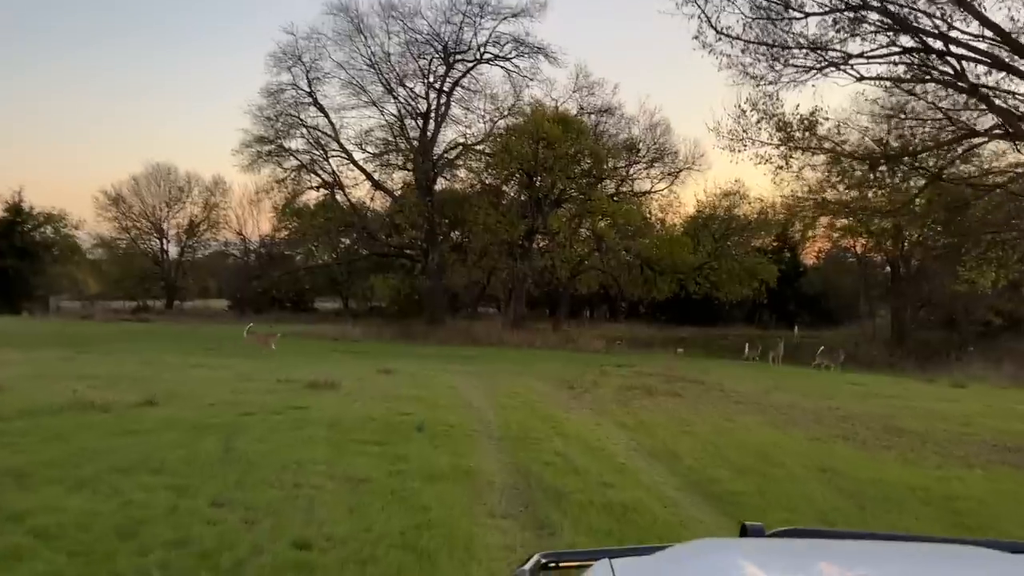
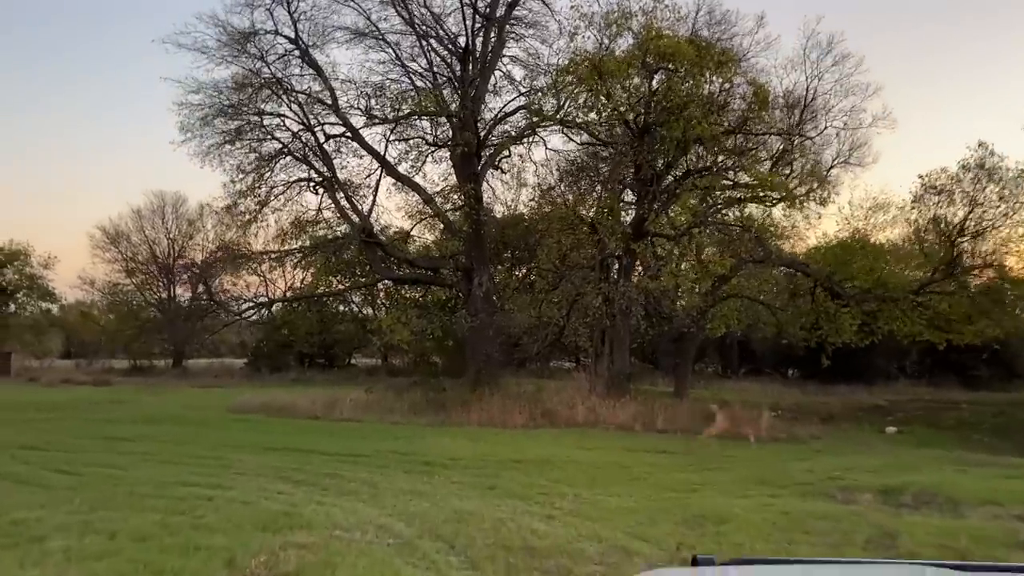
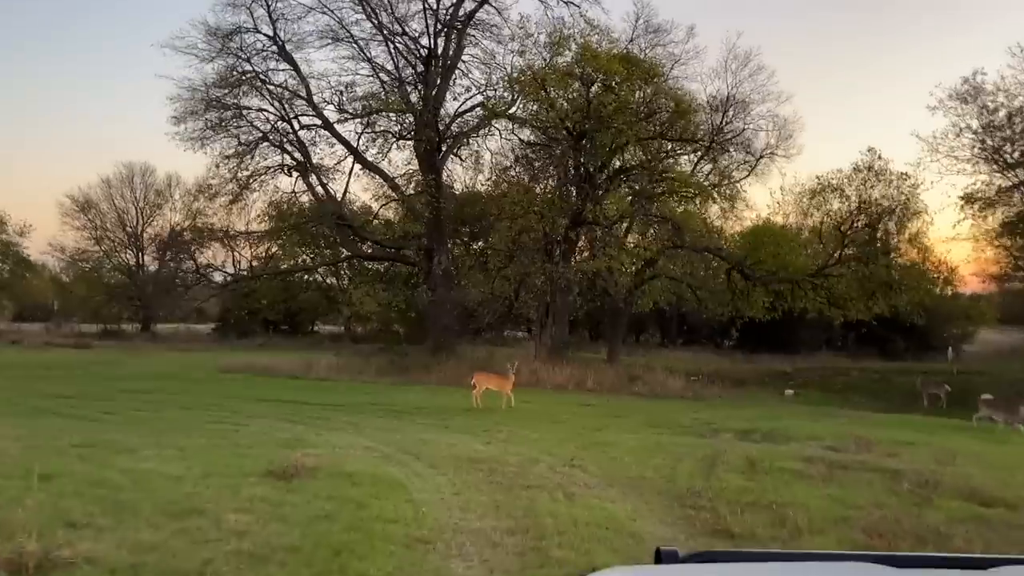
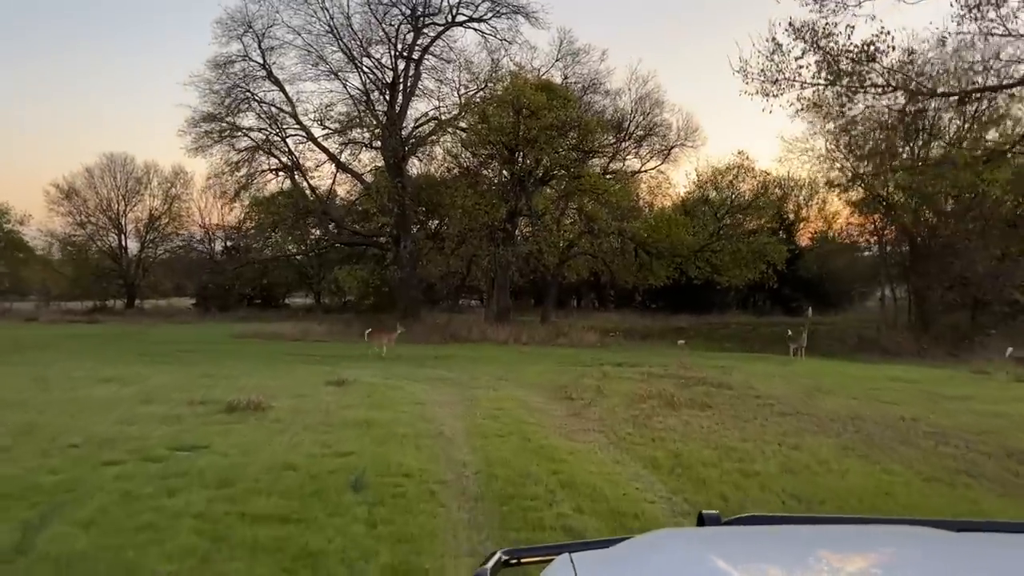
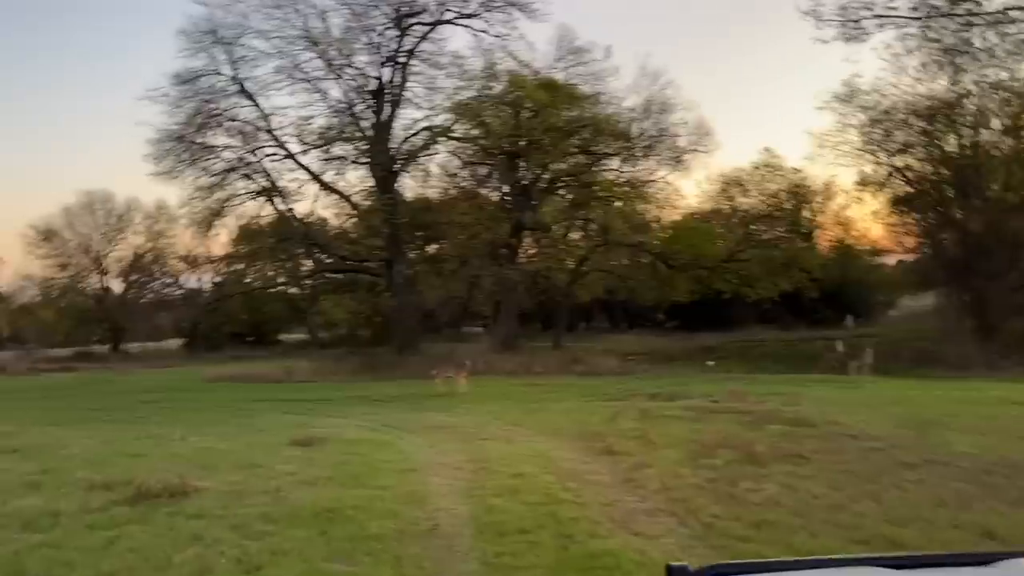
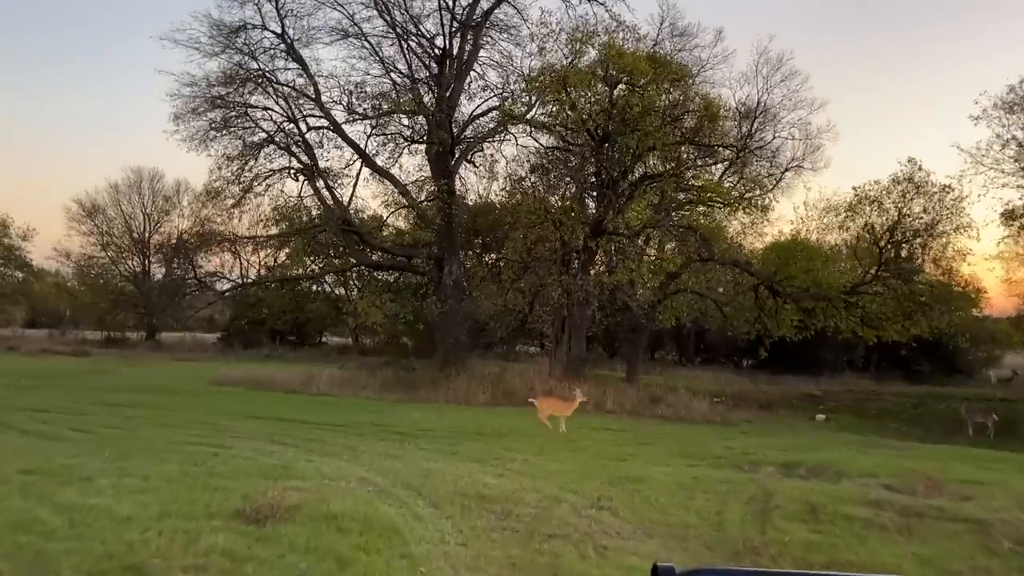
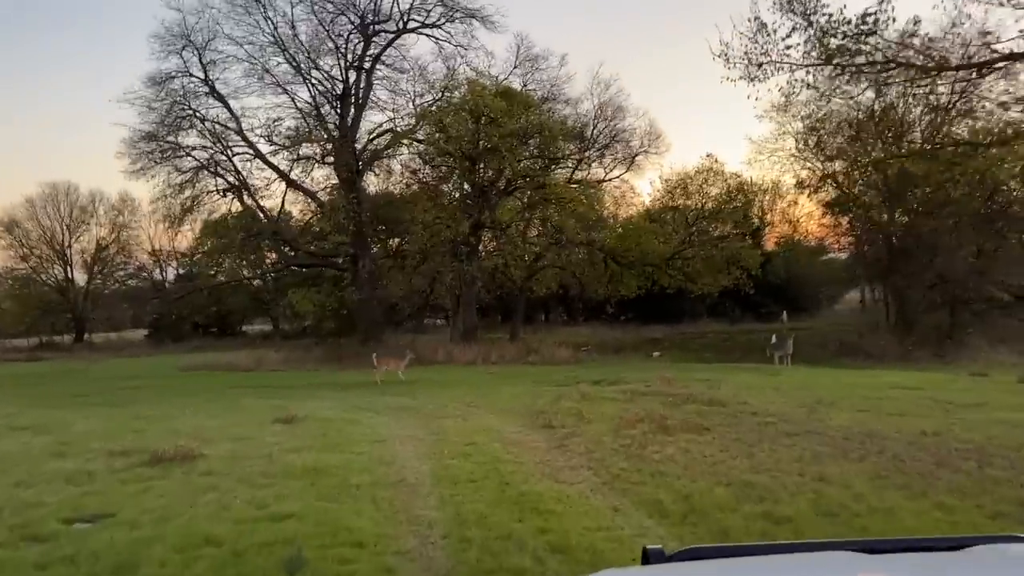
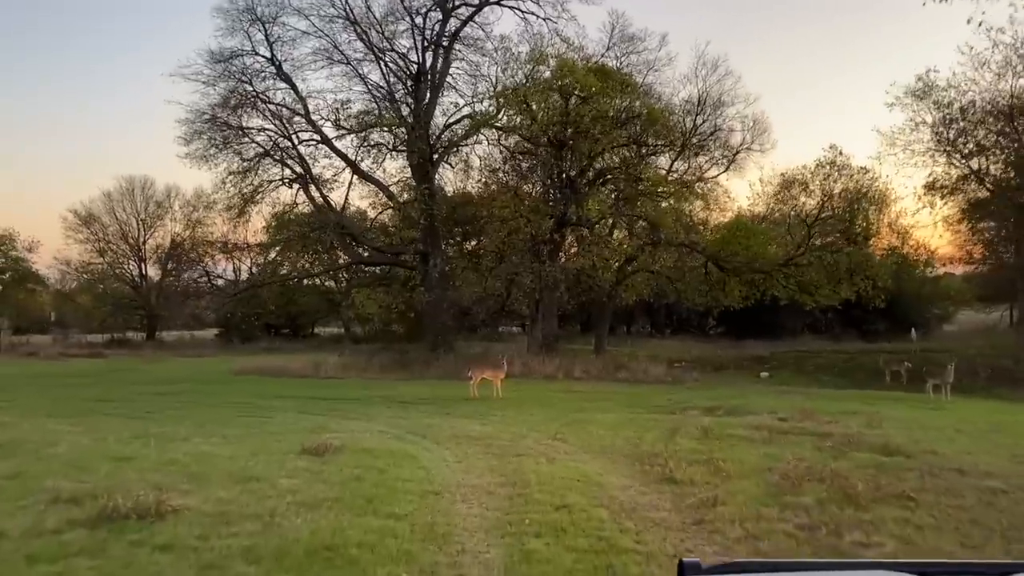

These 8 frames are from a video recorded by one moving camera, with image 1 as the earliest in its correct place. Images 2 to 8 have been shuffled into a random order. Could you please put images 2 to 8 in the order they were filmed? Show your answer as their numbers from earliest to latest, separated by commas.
4, 7, 5, 8, 3, 6, 2
